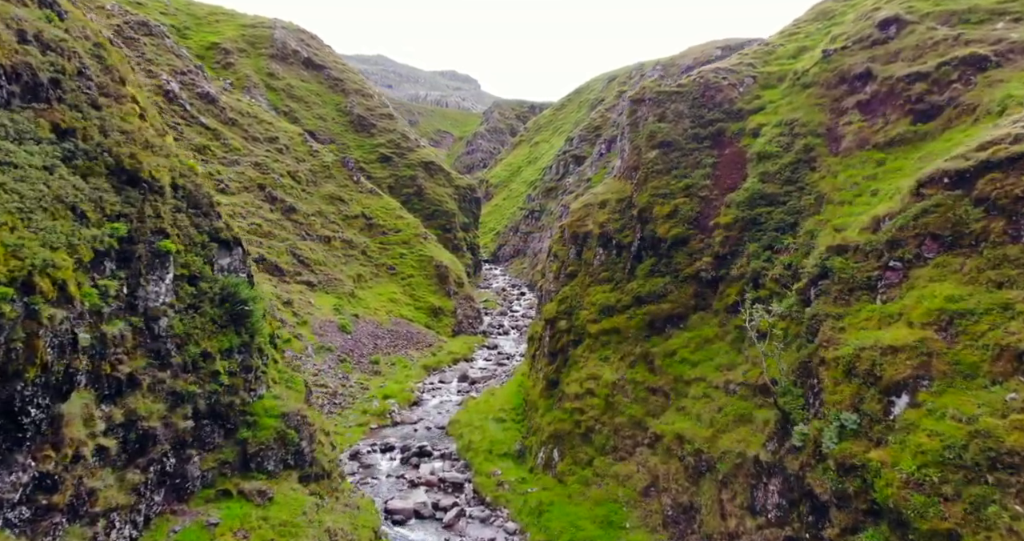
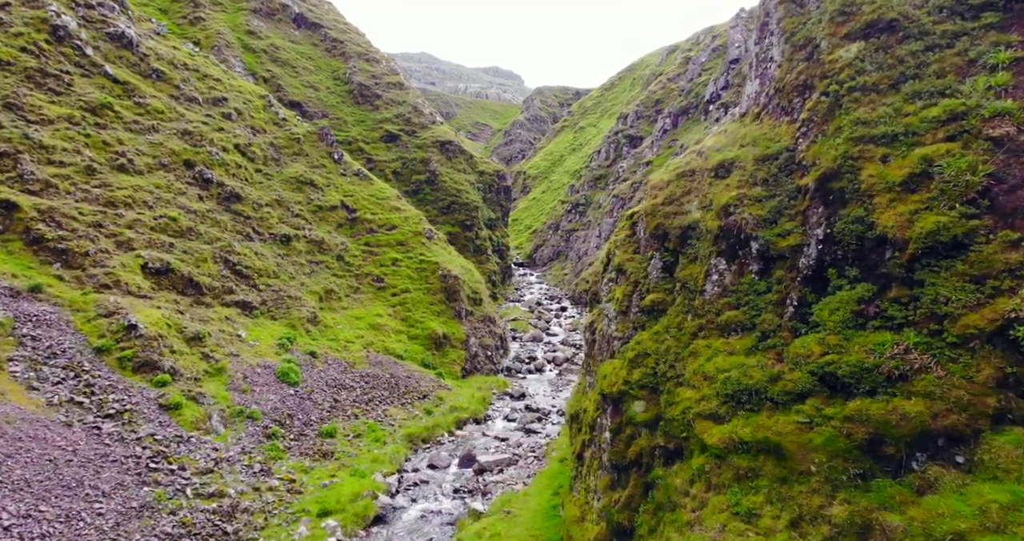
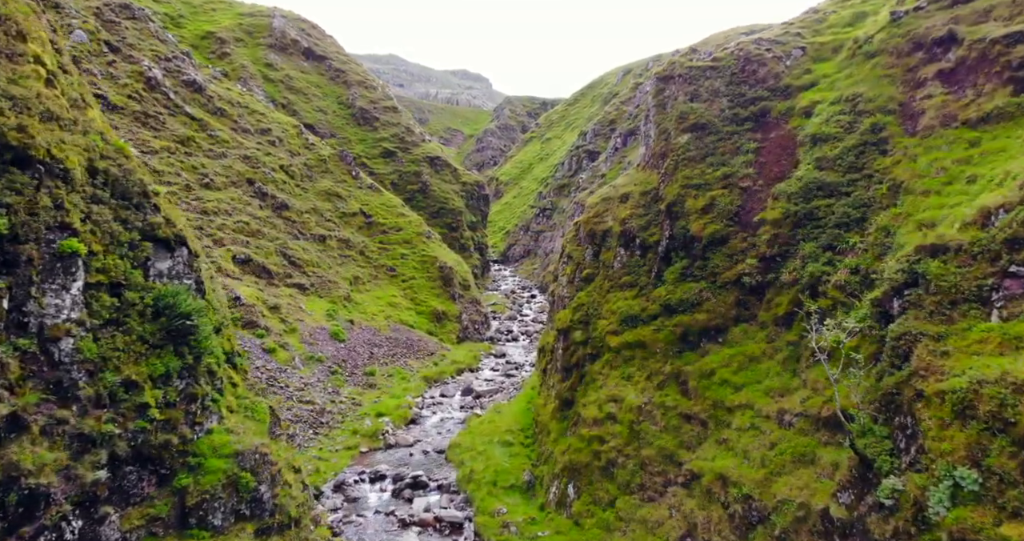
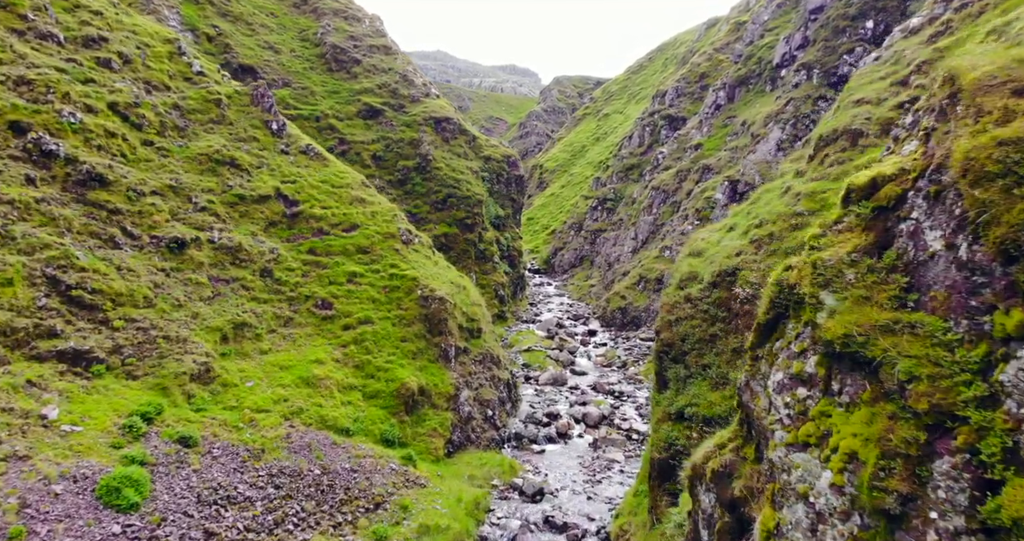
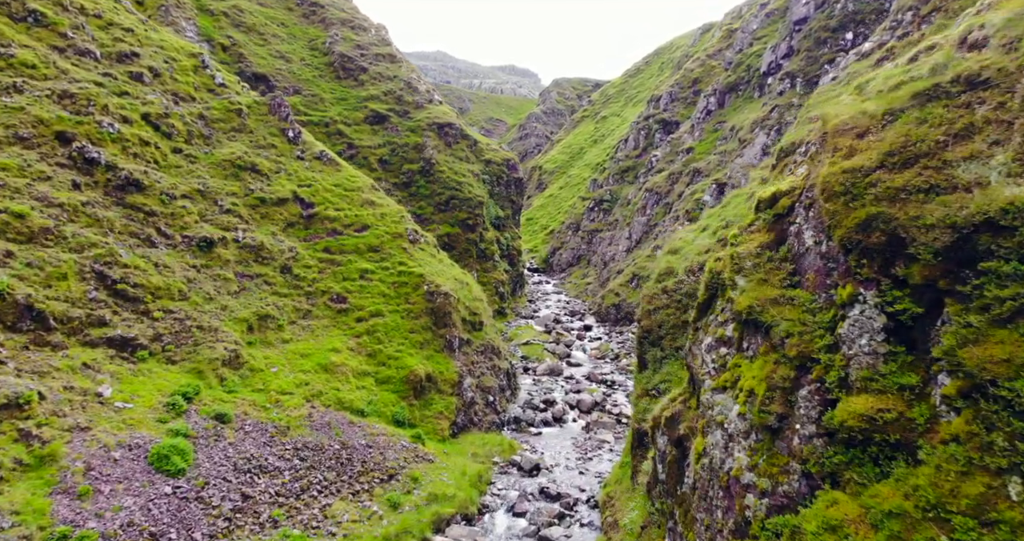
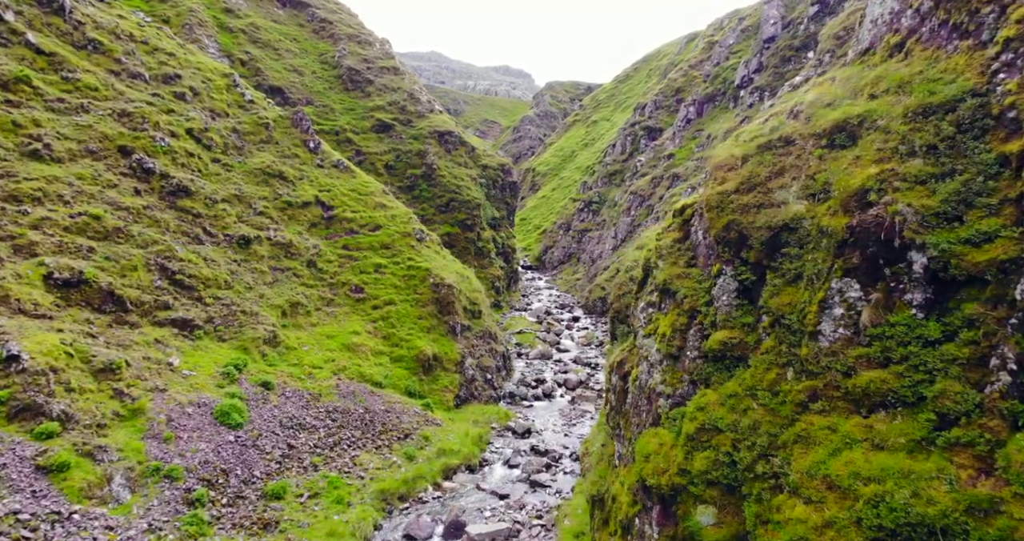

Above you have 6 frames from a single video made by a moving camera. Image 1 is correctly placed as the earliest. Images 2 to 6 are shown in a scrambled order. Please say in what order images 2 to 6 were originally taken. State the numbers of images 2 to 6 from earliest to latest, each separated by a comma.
3, 2, 6, 5, 4
